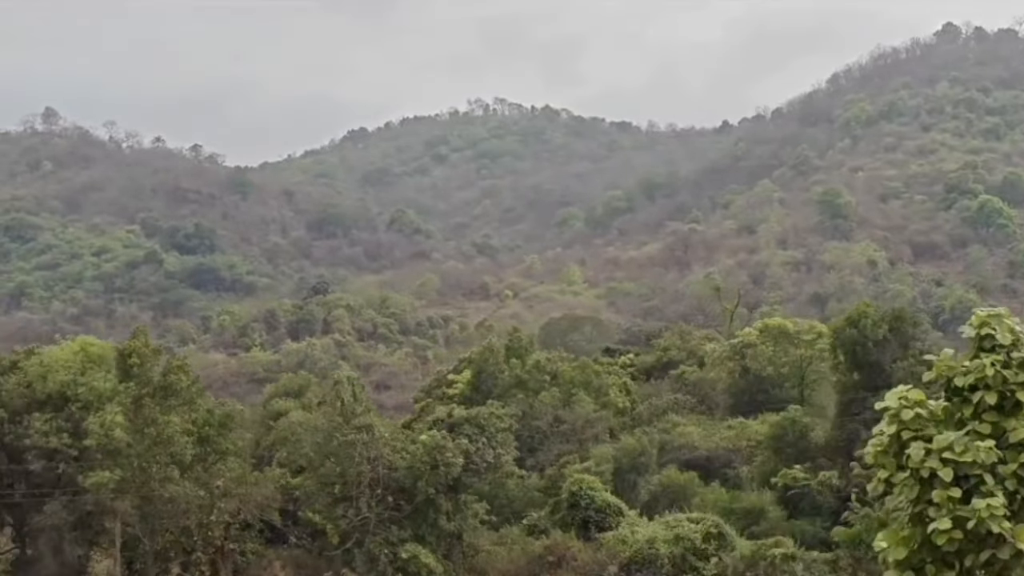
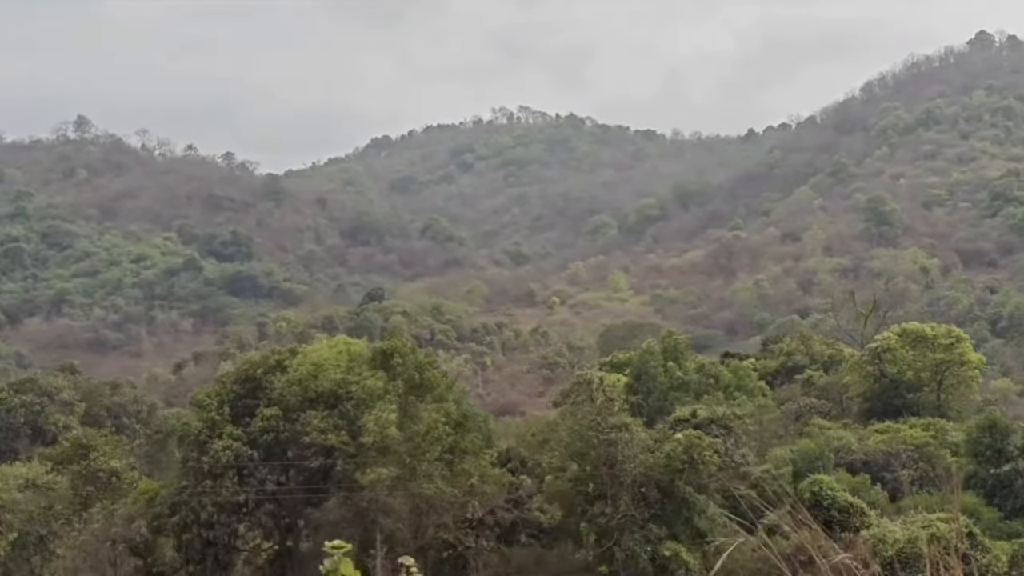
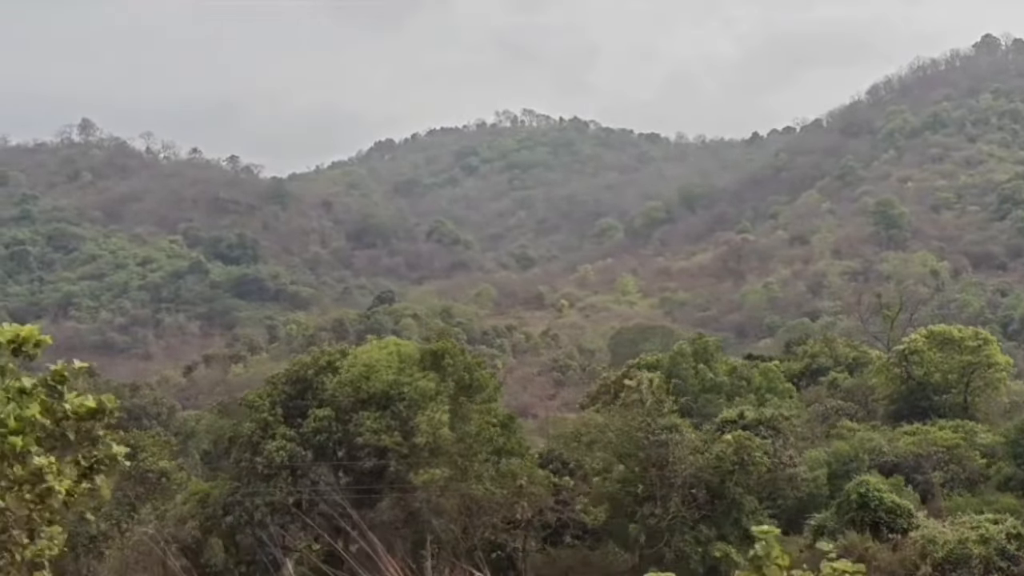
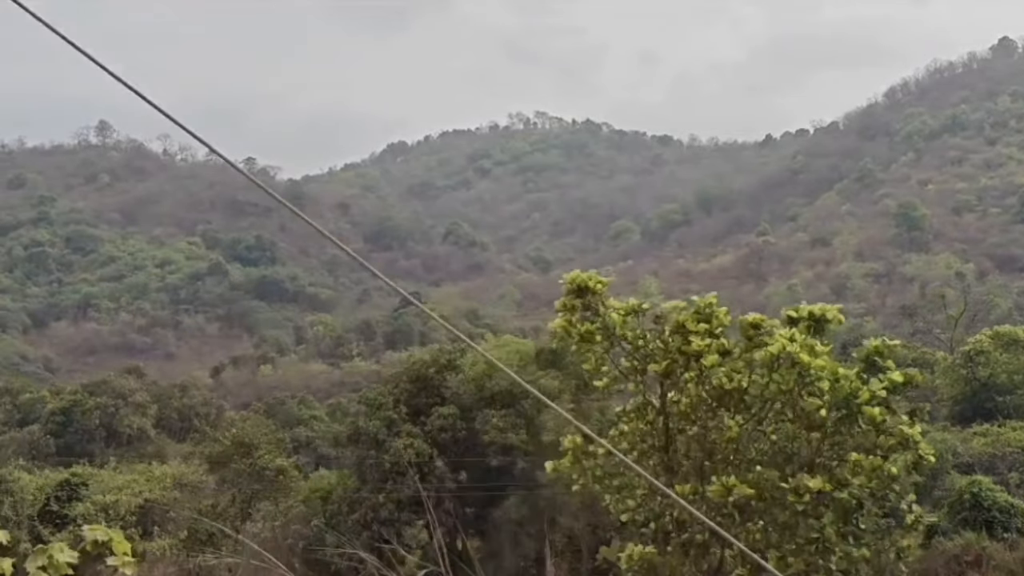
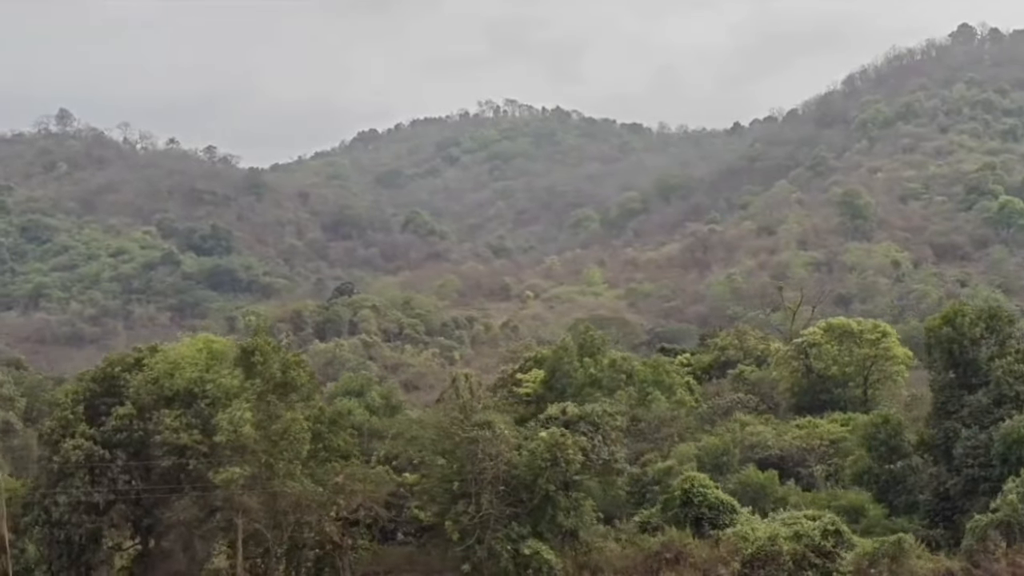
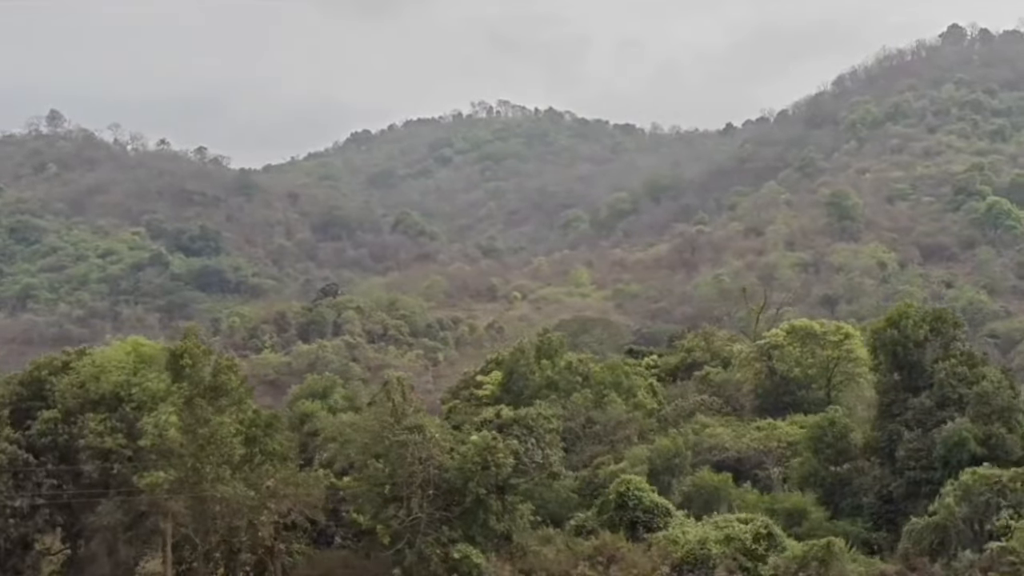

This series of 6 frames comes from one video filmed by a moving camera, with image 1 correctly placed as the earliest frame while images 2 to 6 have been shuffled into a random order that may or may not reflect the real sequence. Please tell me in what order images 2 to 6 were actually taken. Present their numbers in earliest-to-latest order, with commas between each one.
6, 5, 2, 3, 4
